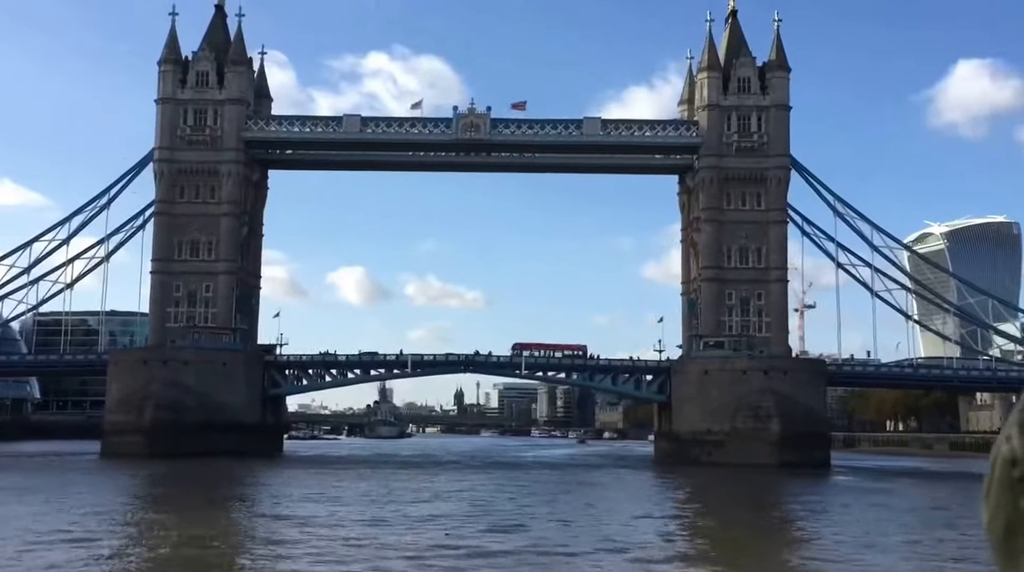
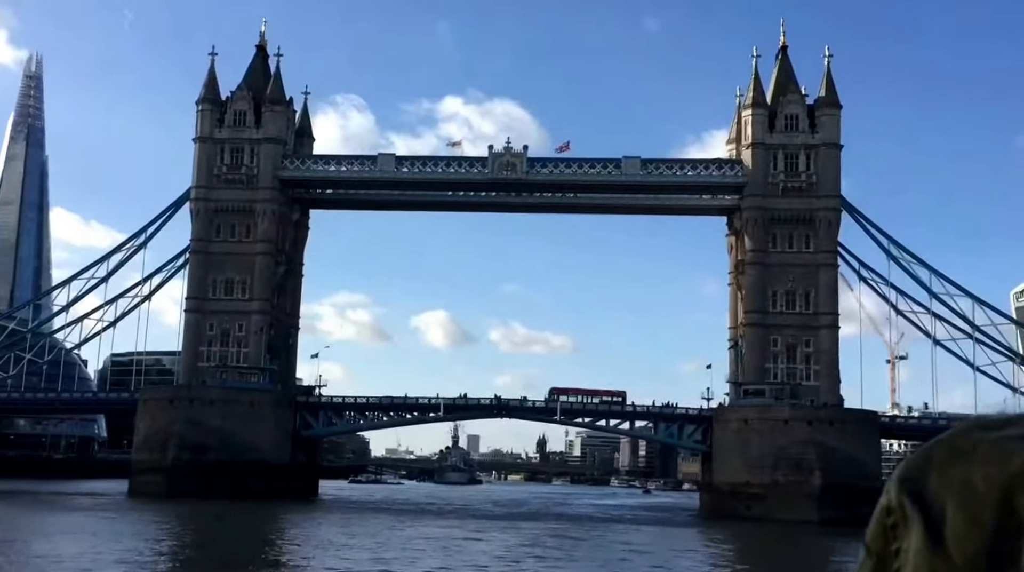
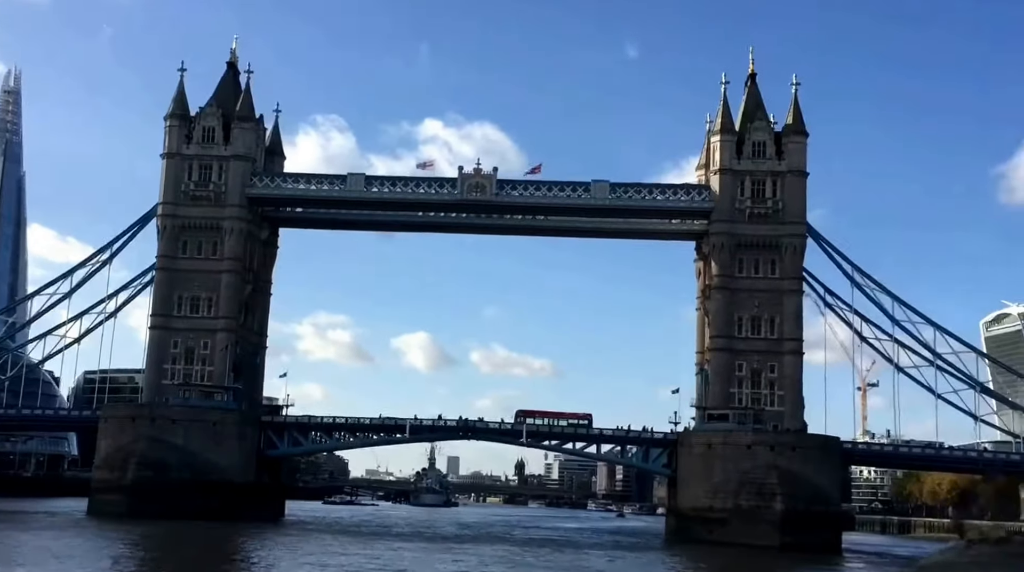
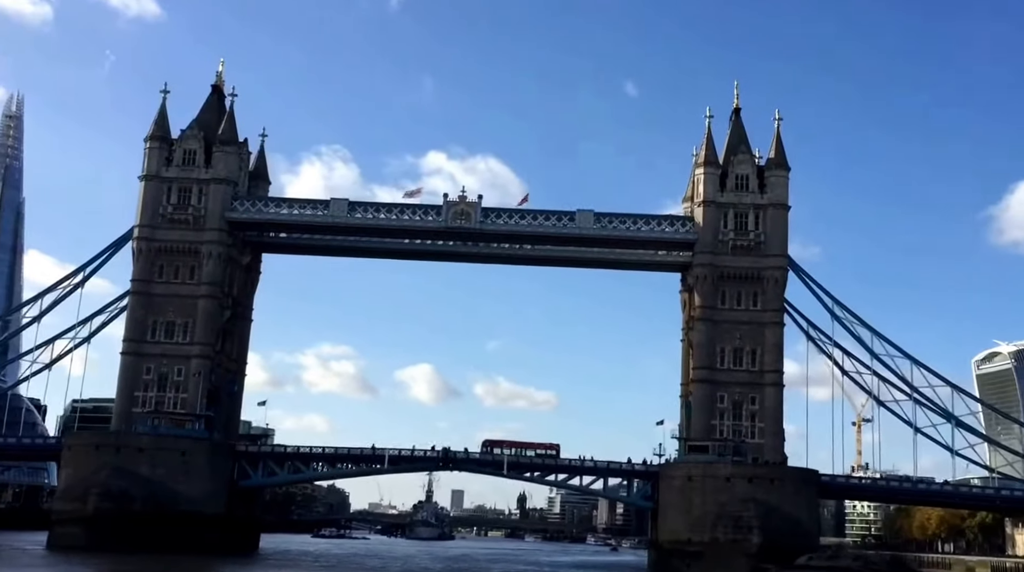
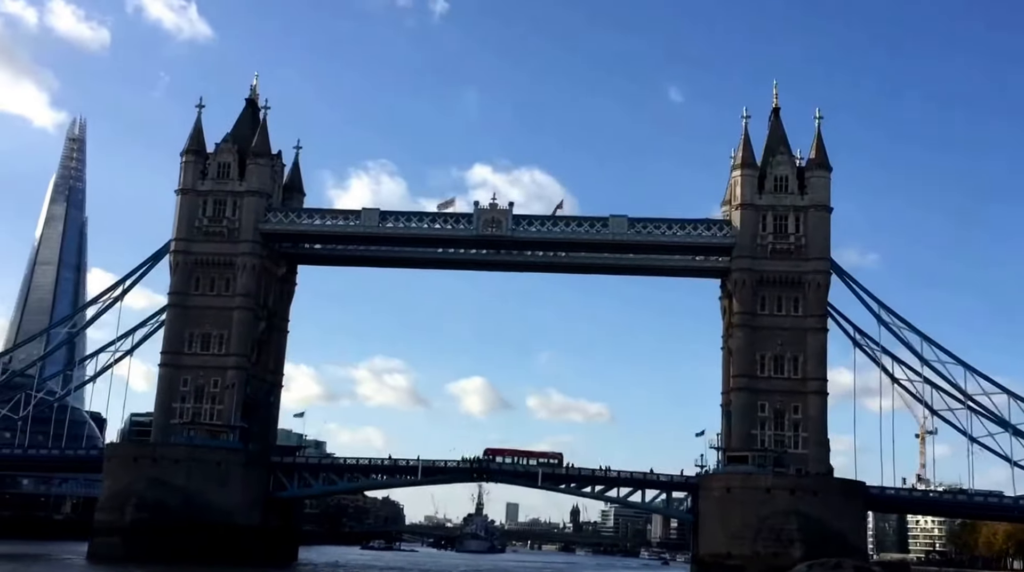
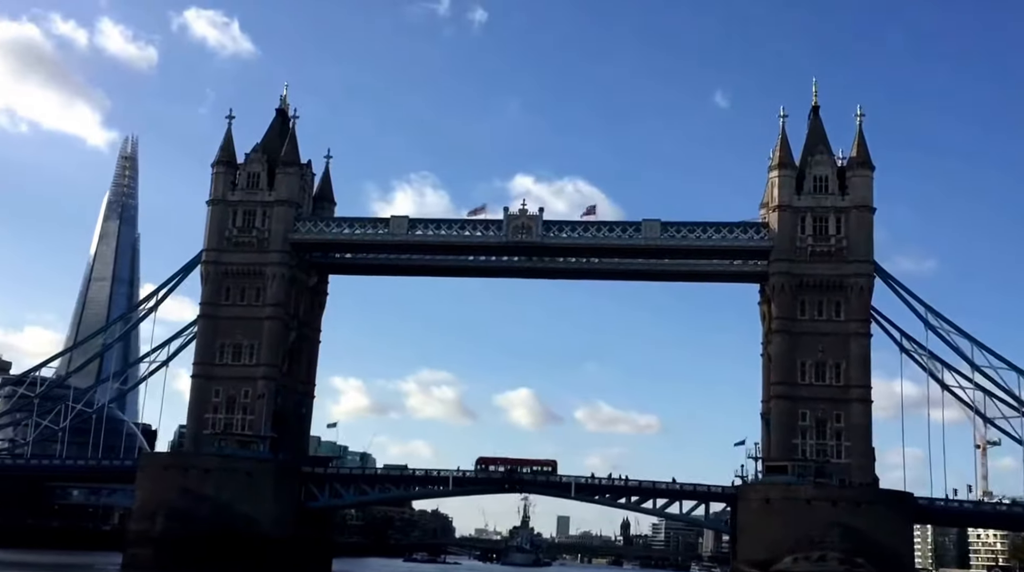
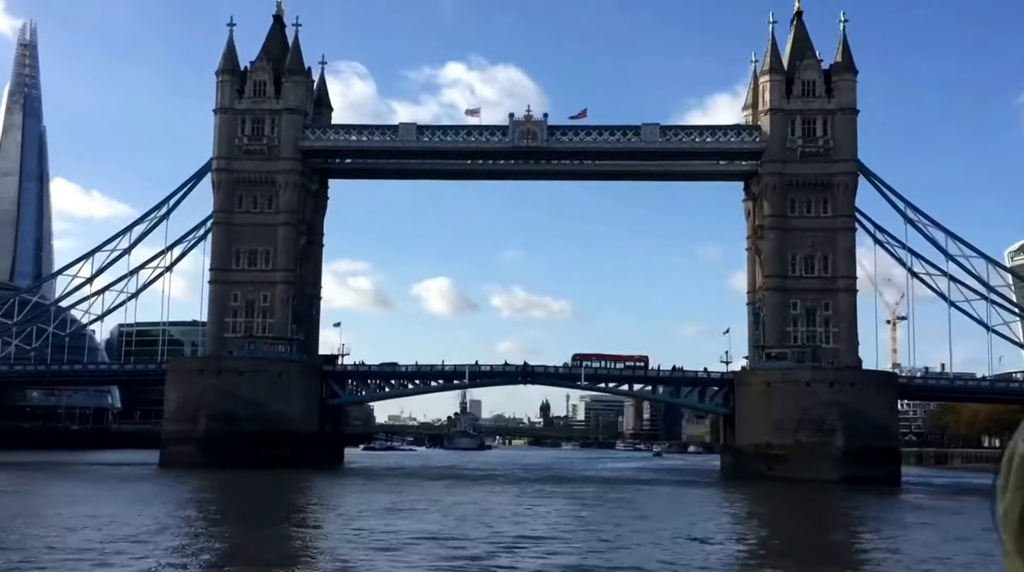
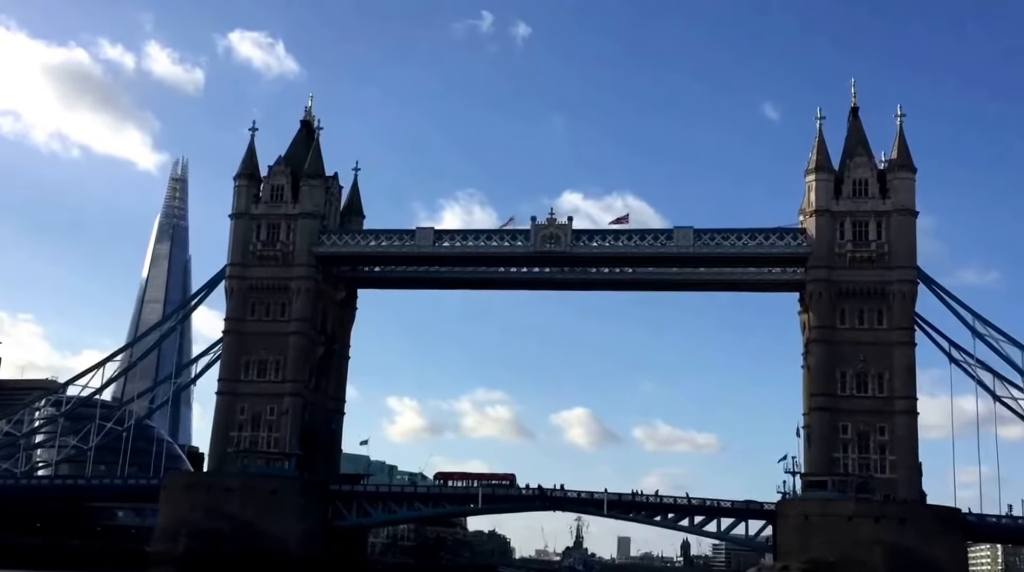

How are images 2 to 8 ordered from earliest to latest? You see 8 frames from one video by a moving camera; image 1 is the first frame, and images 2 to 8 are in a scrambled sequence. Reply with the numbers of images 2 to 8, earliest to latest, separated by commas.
7, 2, 3, 4, 5, 6, 8
